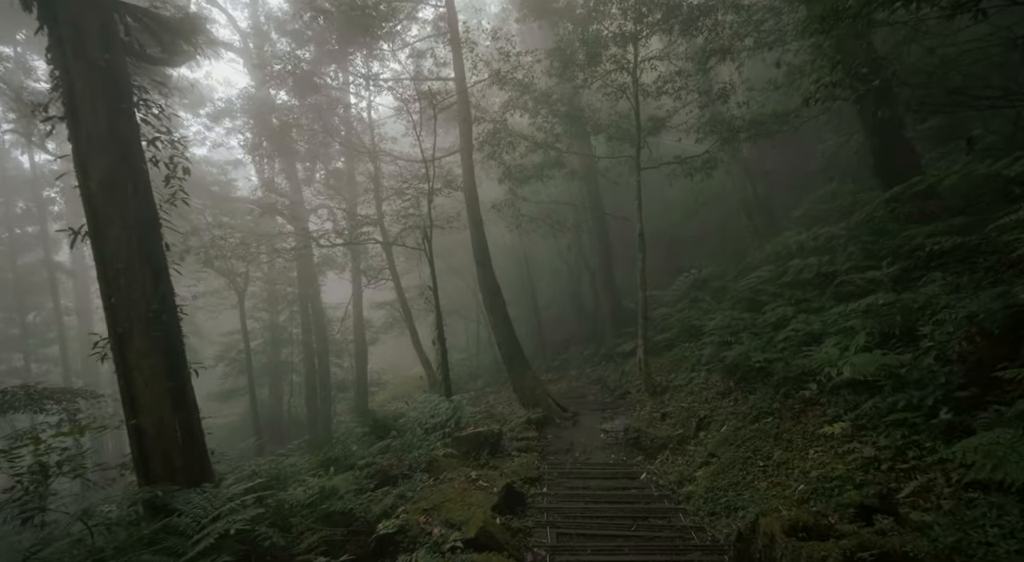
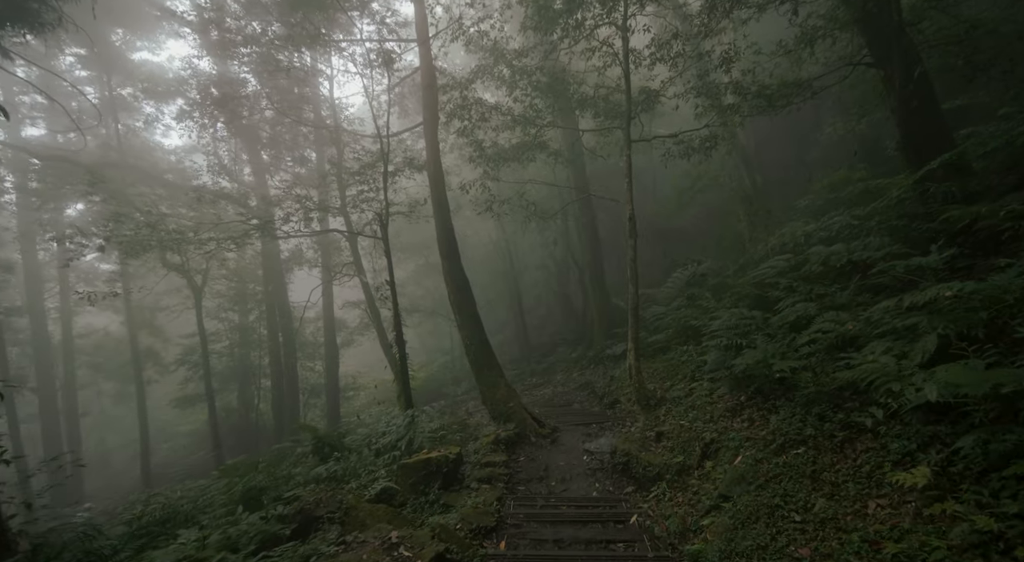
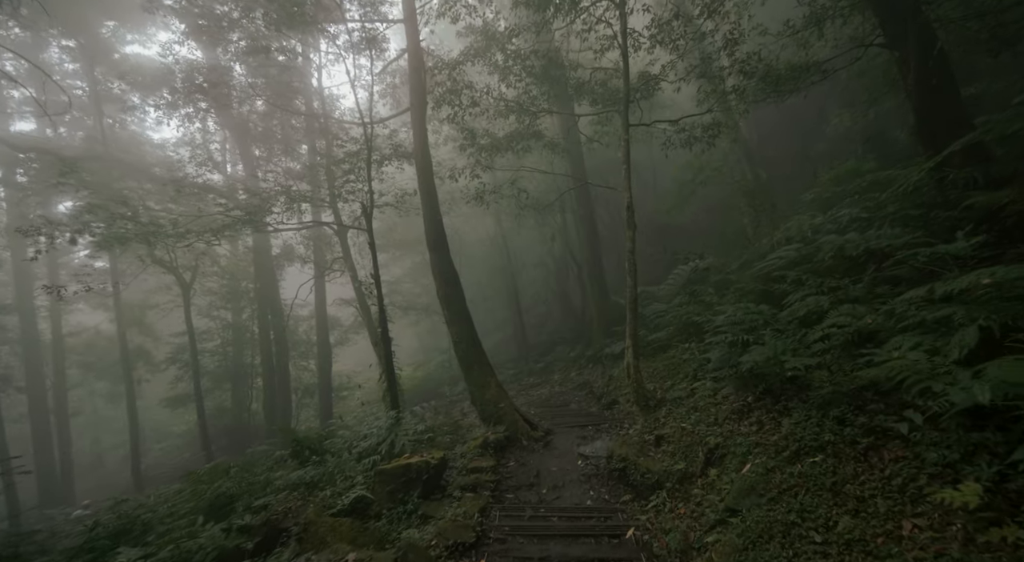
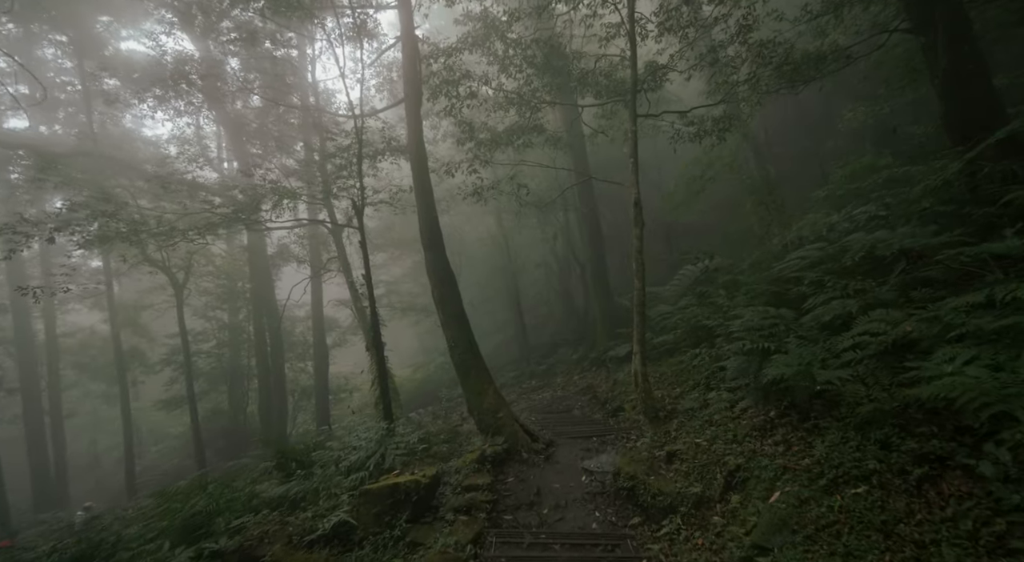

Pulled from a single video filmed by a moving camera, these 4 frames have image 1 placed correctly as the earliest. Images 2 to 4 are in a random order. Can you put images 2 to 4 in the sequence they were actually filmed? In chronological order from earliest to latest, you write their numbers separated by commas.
2, 3, 4
